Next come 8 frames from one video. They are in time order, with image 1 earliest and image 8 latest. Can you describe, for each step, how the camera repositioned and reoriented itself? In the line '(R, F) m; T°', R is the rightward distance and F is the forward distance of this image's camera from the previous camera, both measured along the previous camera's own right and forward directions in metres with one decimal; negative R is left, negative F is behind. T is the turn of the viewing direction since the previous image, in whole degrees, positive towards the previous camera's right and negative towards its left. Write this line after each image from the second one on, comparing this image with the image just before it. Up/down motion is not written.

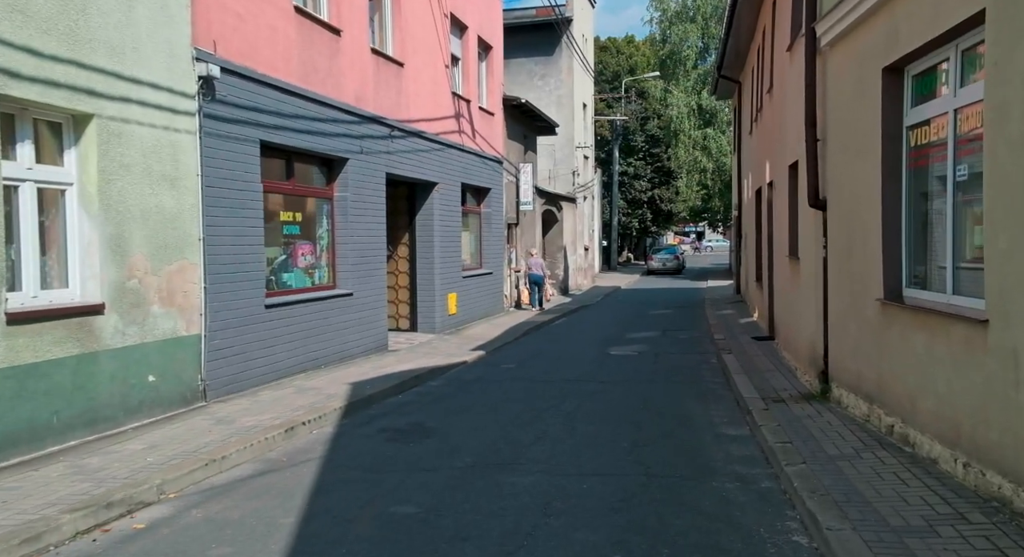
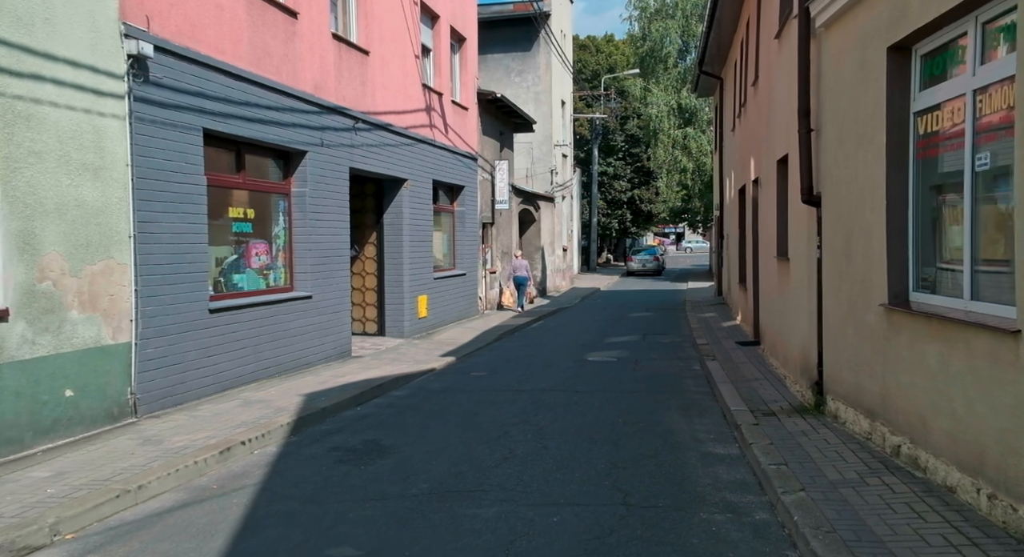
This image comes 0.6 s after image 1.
(+0.1, +0.8) m; +1°
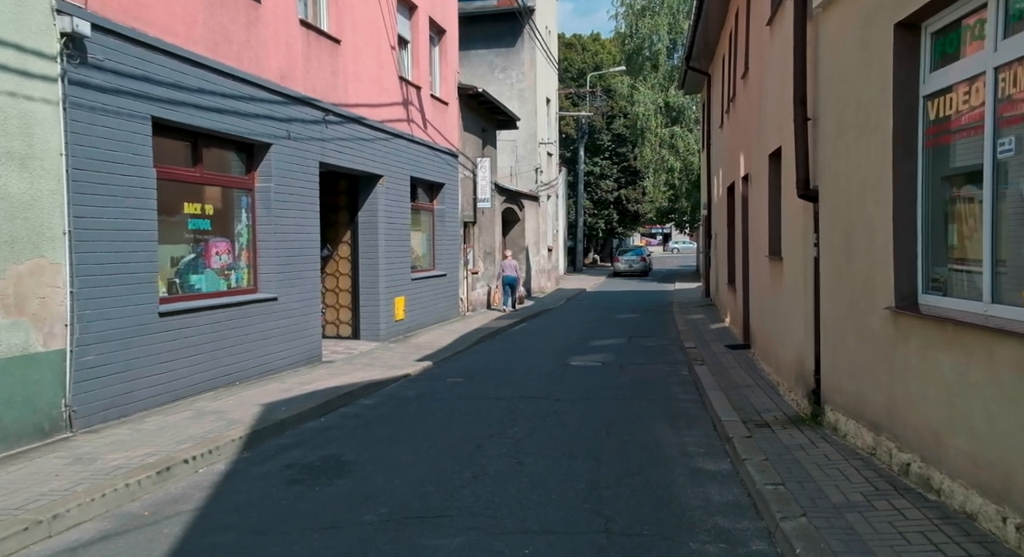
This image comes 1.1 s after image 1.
(+0.1, +0.7) m; +1°
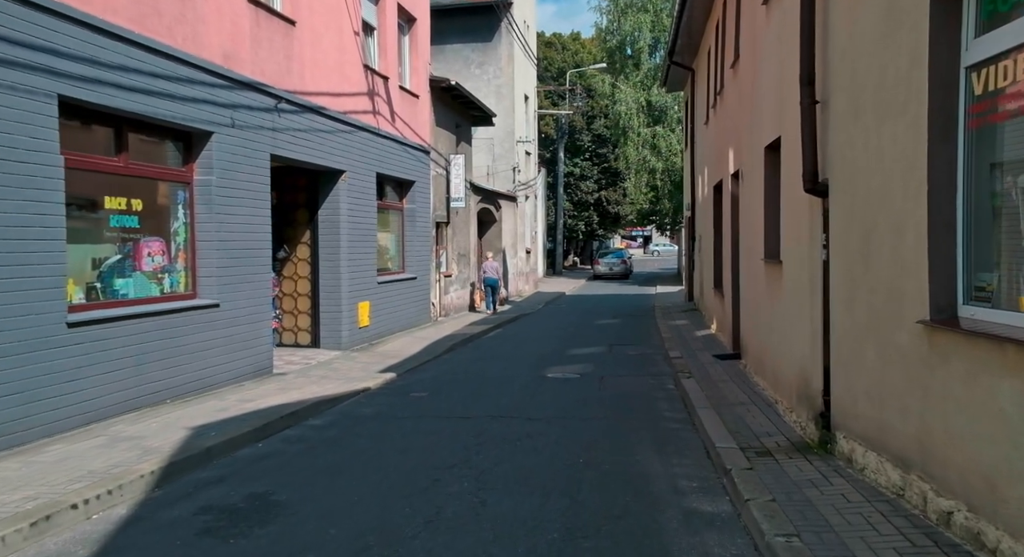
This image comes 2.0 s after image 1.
(+0.1, +1.1) m; +1°
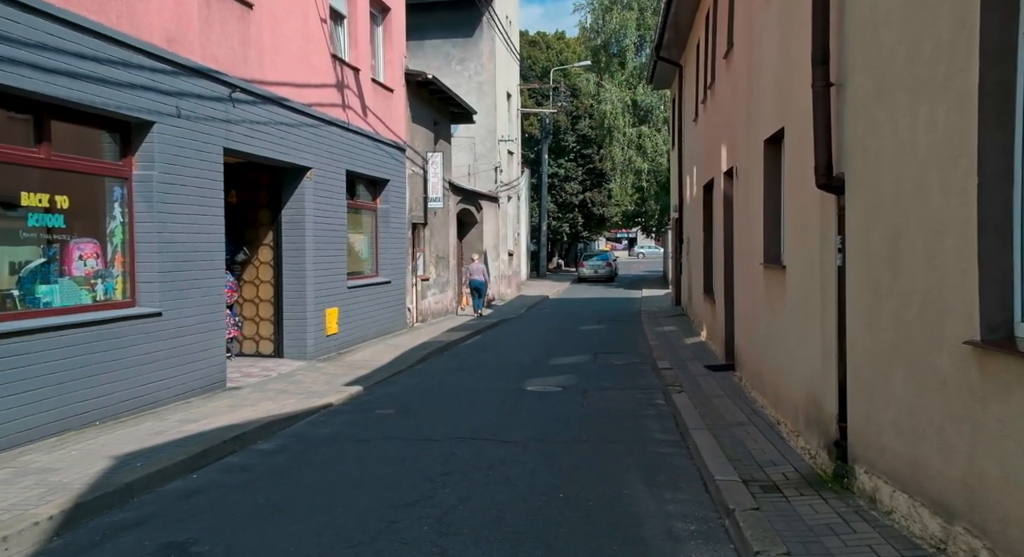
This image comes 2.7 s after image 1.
(+0.1, +0.9) m; +1°
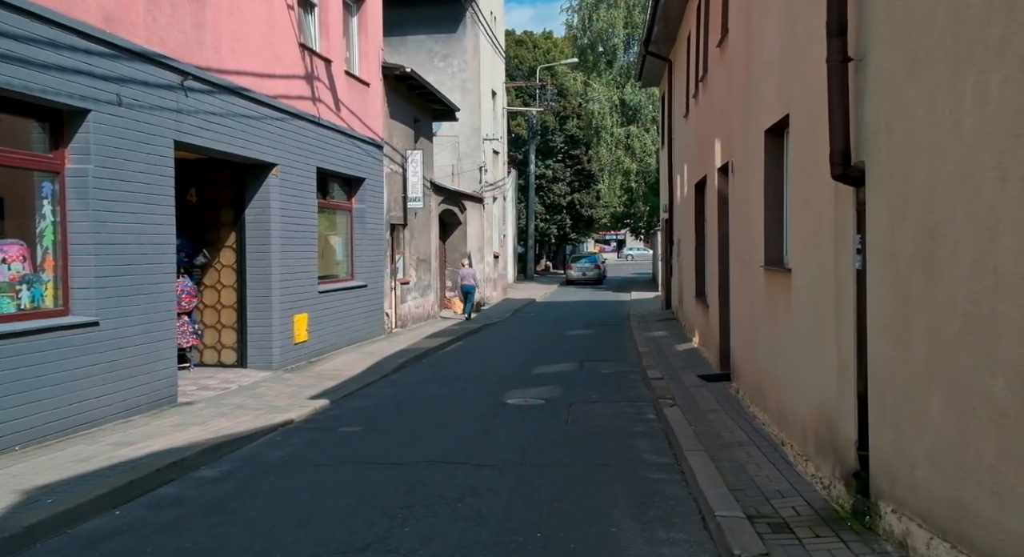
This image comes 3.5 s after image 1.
(+0.1, +0.9) m; +1°
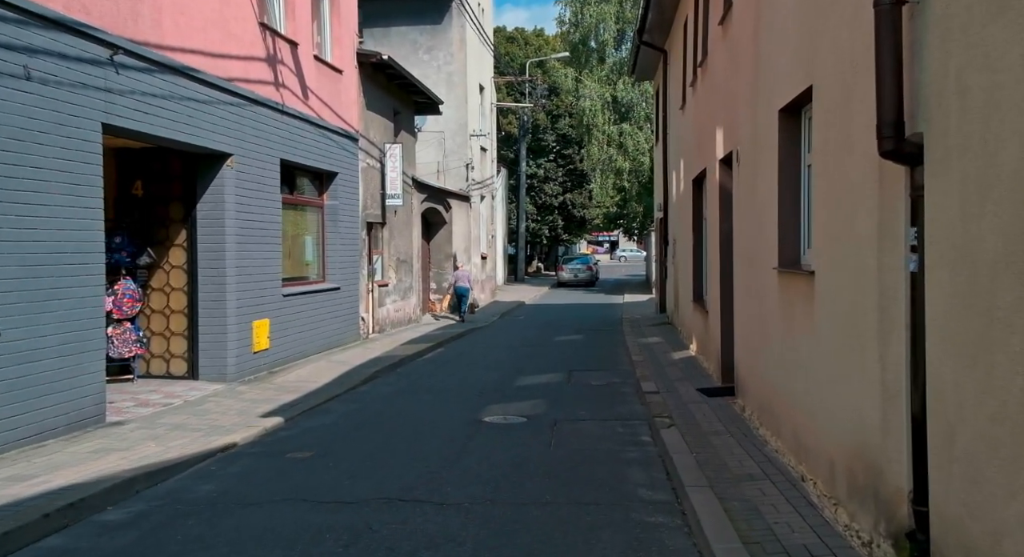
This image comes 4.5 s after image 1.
(+0.2, +1.2) m; 0°
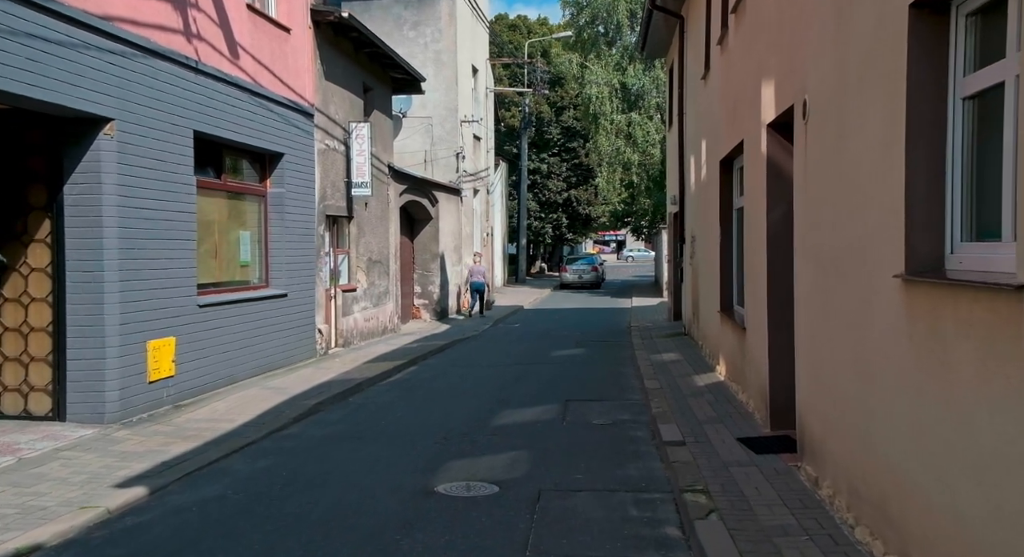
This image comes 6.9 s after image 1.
(+0.3, +2.9) m; 0°
